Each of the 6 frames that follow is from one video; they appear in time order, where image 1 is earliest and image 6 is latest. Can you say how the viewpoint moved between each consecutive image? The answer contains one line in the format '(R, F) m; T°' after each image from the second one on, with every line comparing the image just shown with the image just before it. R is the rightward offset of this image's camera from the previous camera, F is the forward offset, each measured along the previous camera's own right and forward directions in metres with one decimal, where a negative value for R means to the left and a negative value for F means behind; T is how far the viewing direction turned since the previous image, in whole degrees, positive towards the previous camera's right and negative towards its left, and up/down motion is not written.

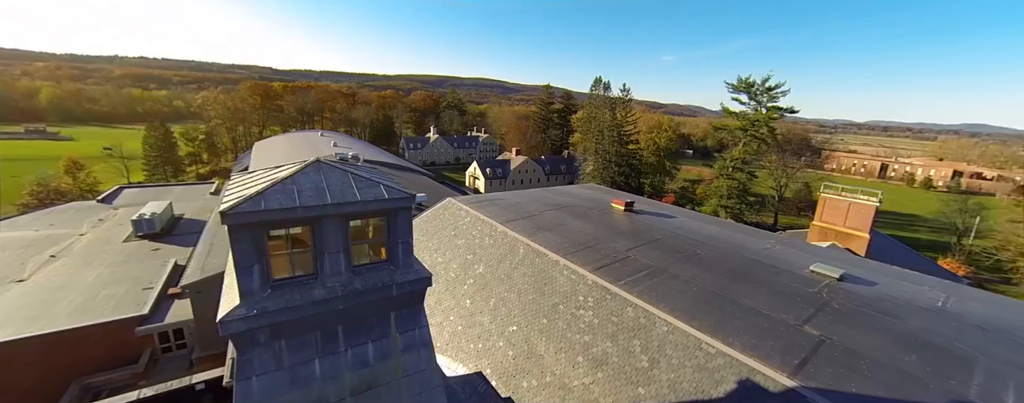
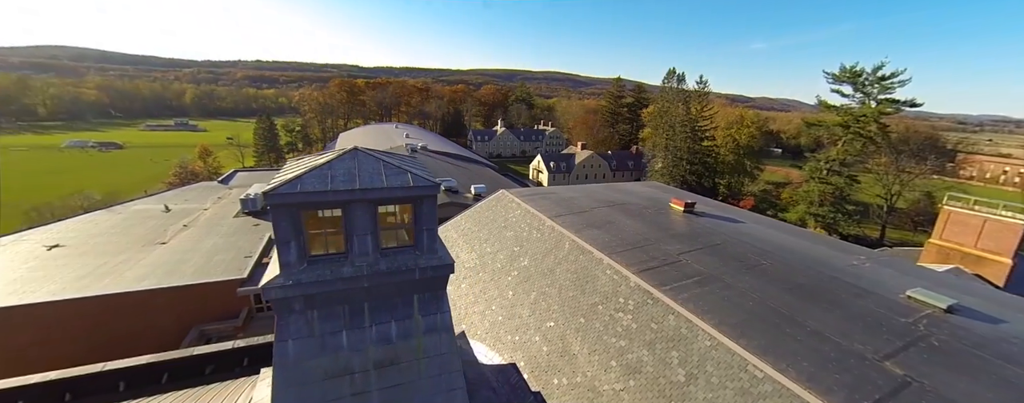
(+0.6, +0.1) m; -11°
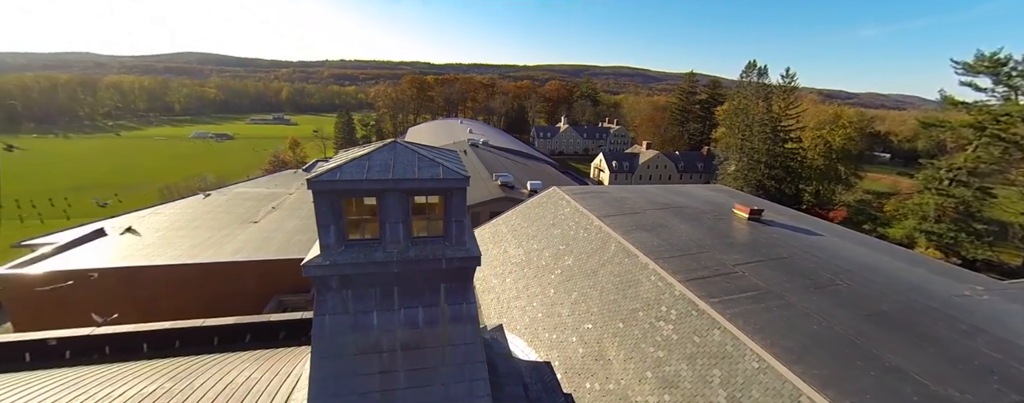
(+0.5, +0.1) m; -10°
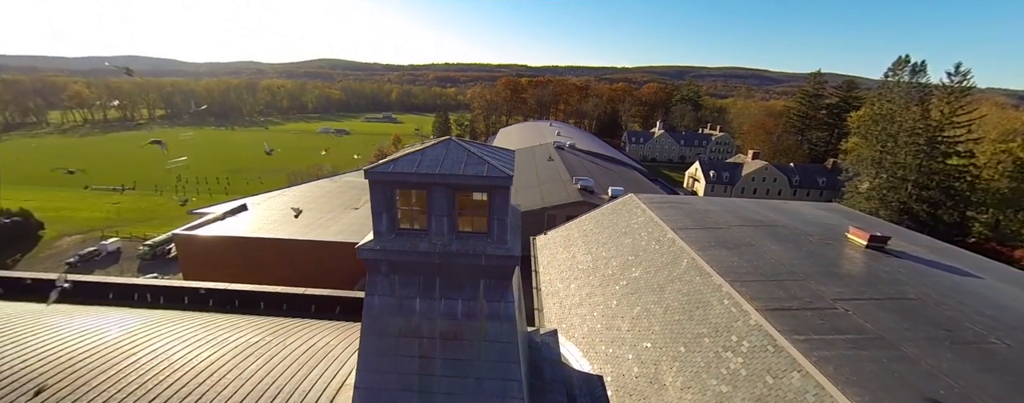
(+0.6, +0.2) m; -14°
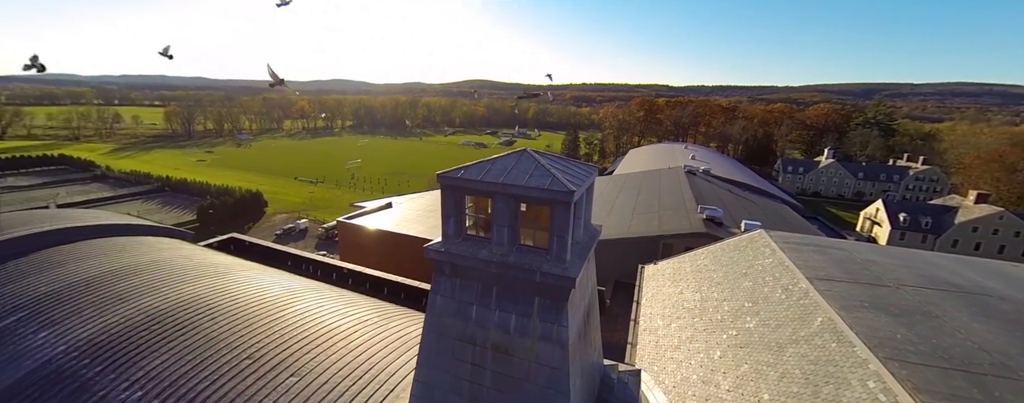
(+0.8, +0.3) m; -19°
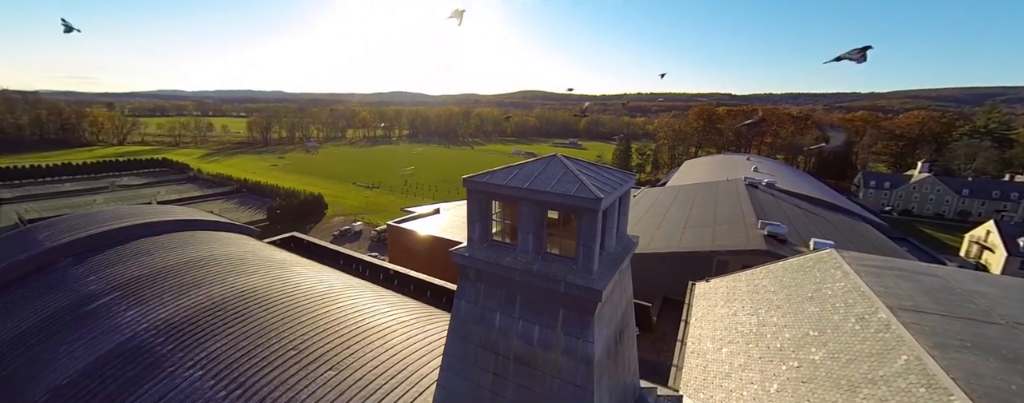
(+0.3, +0.2) m; -8°
